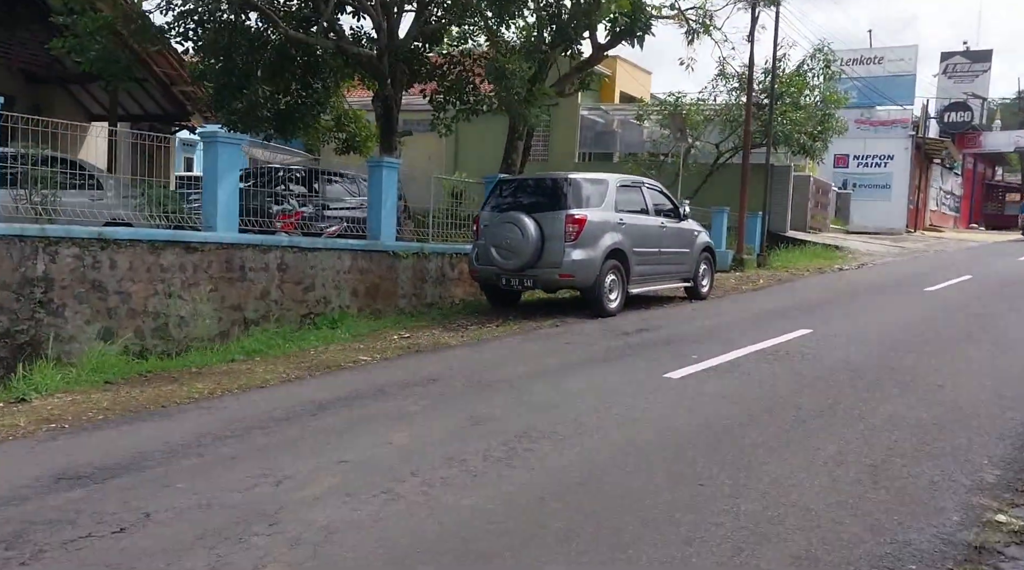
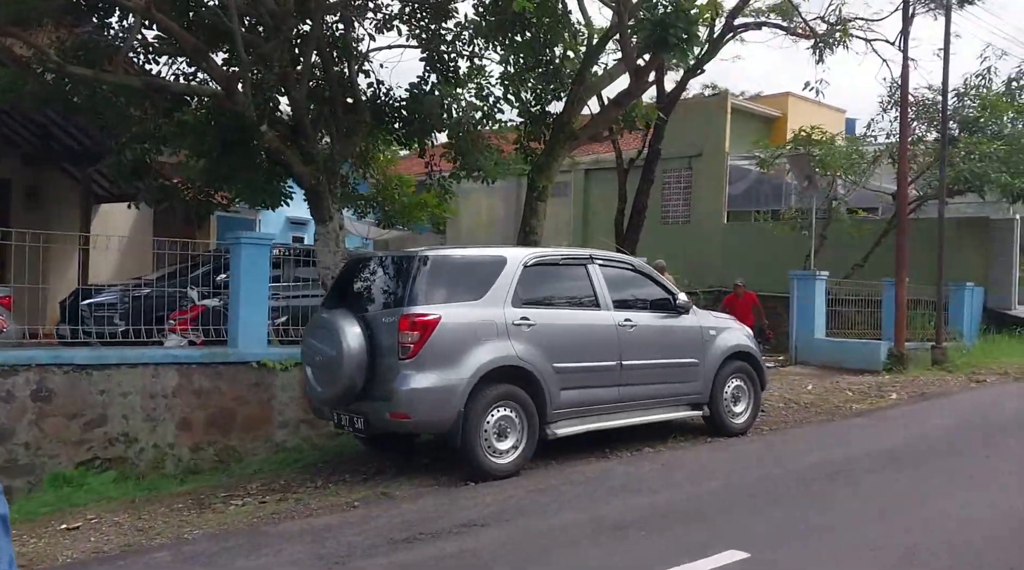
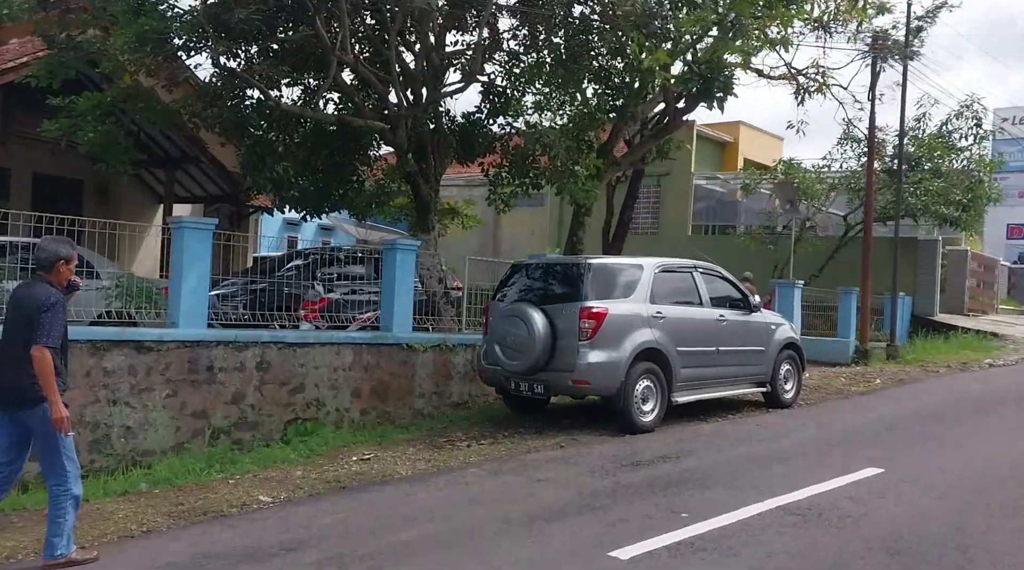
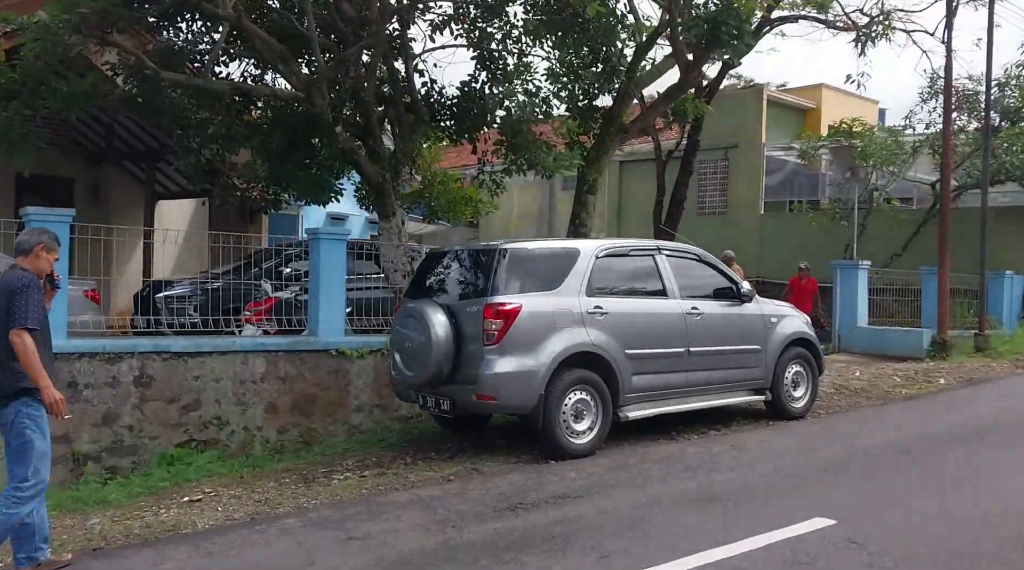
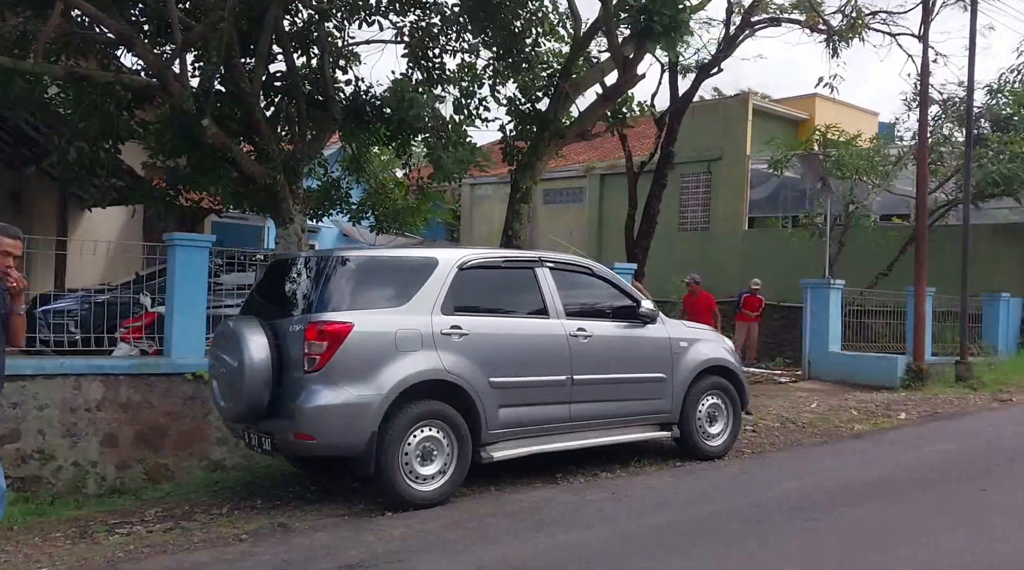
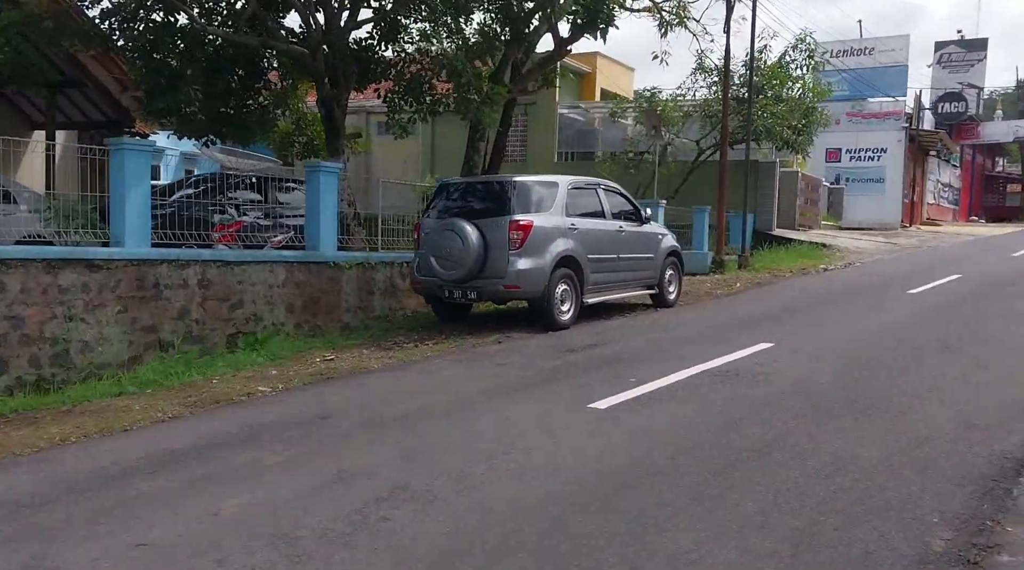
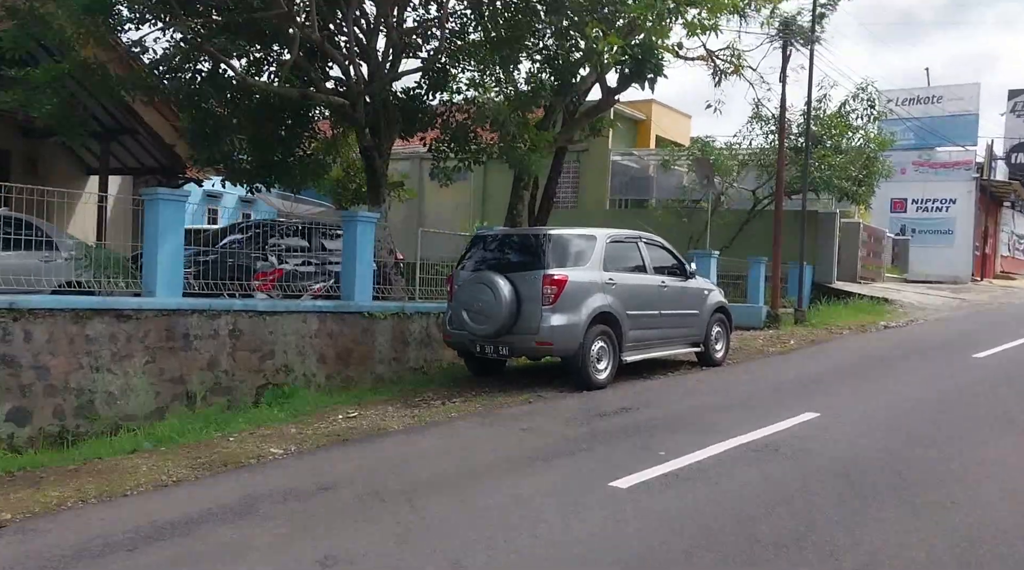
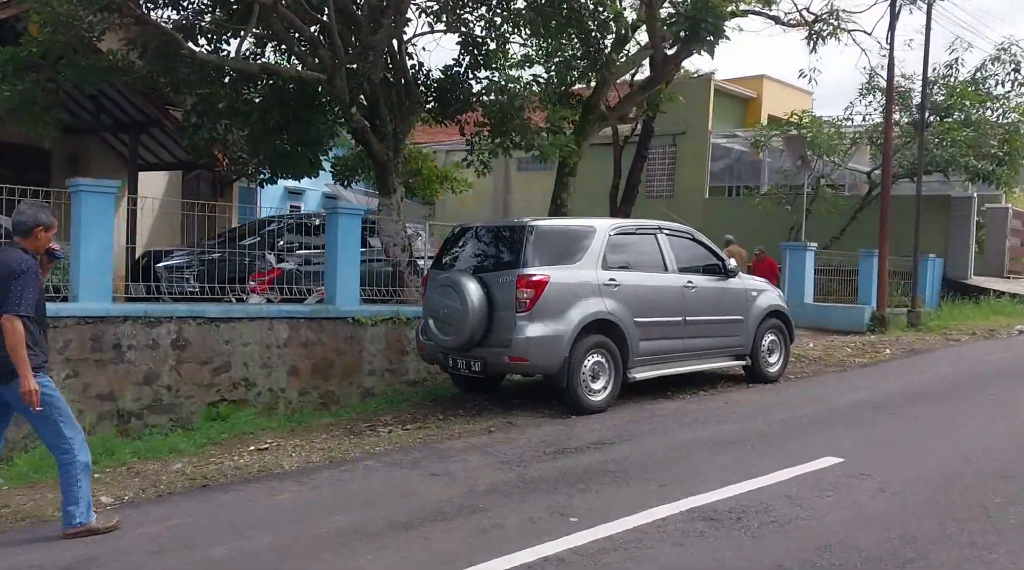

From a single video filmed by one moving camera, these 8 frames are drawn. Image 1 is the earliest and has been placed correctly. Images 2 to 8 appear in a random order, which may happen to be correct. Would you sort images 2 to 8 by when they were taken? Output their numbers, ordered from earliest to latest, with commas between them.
6, 7, 3, 8, 4, 2, 5
